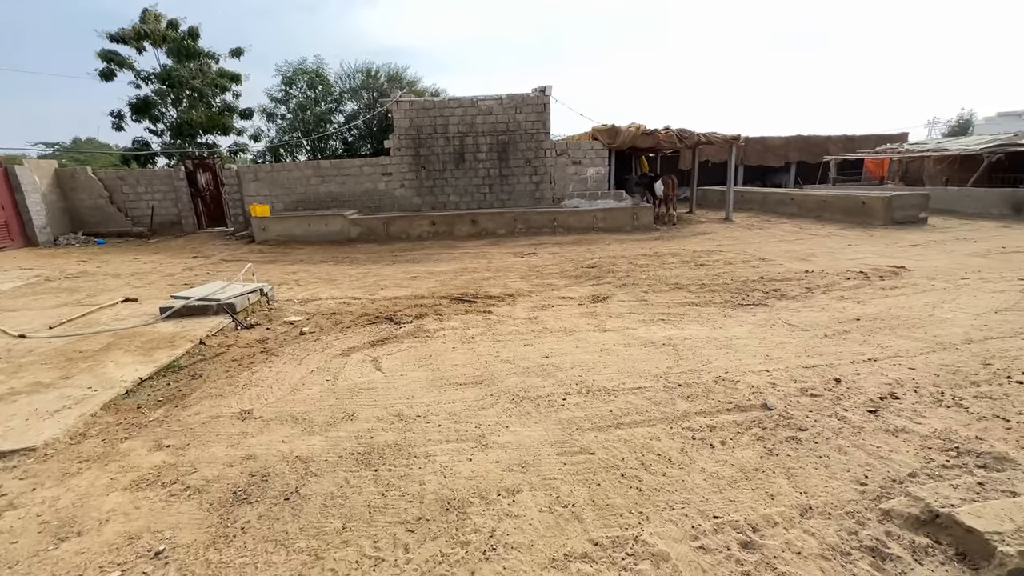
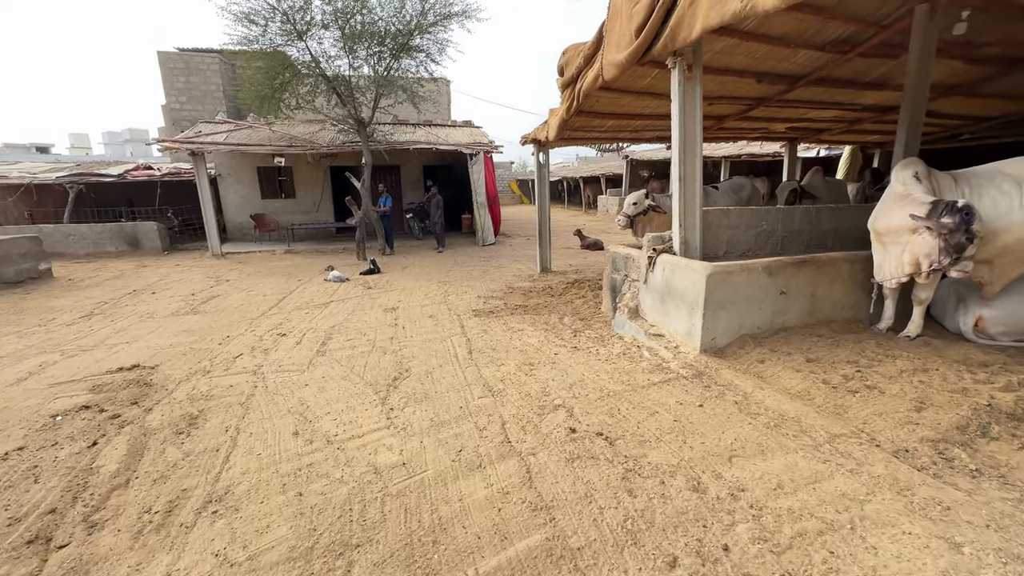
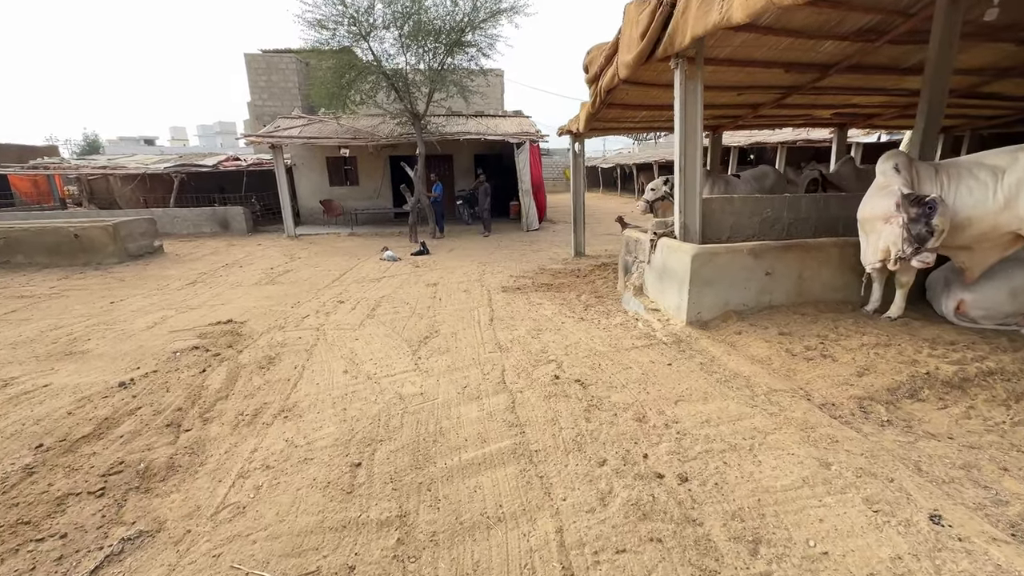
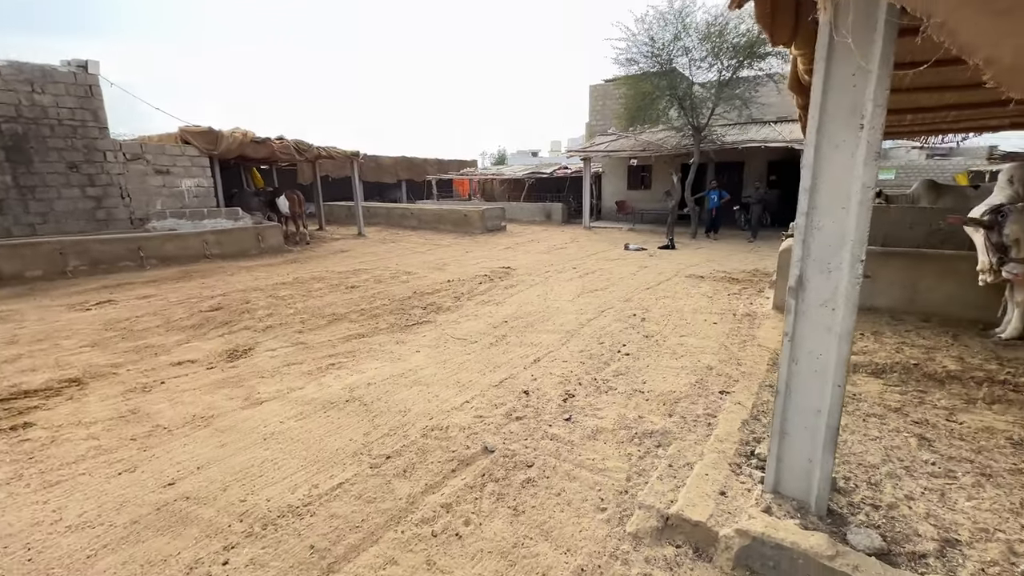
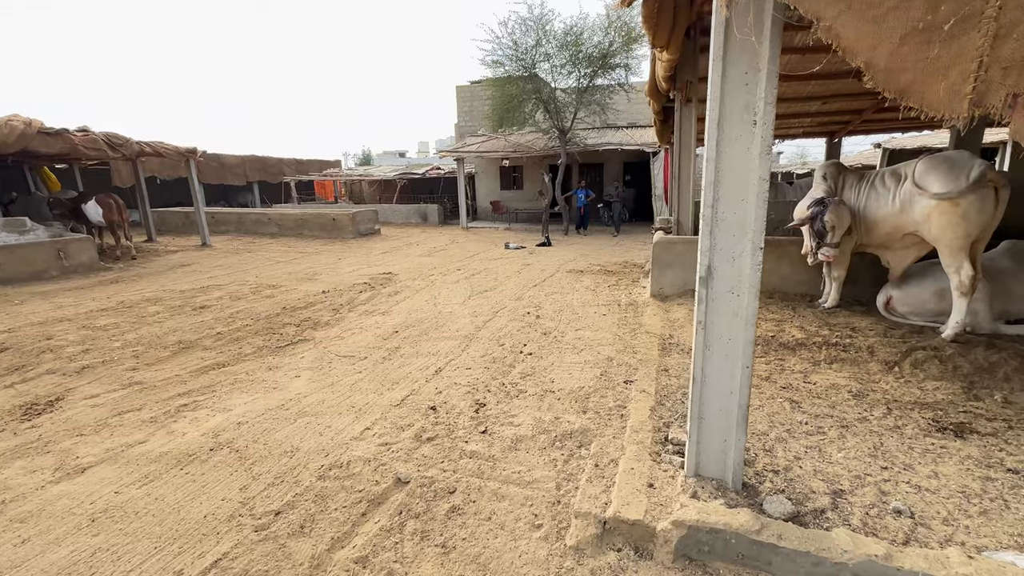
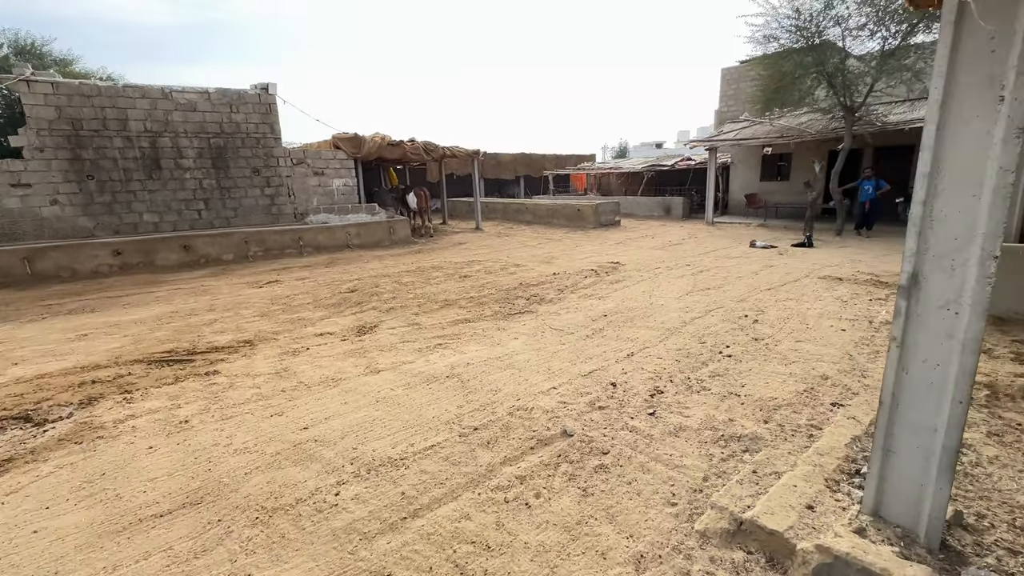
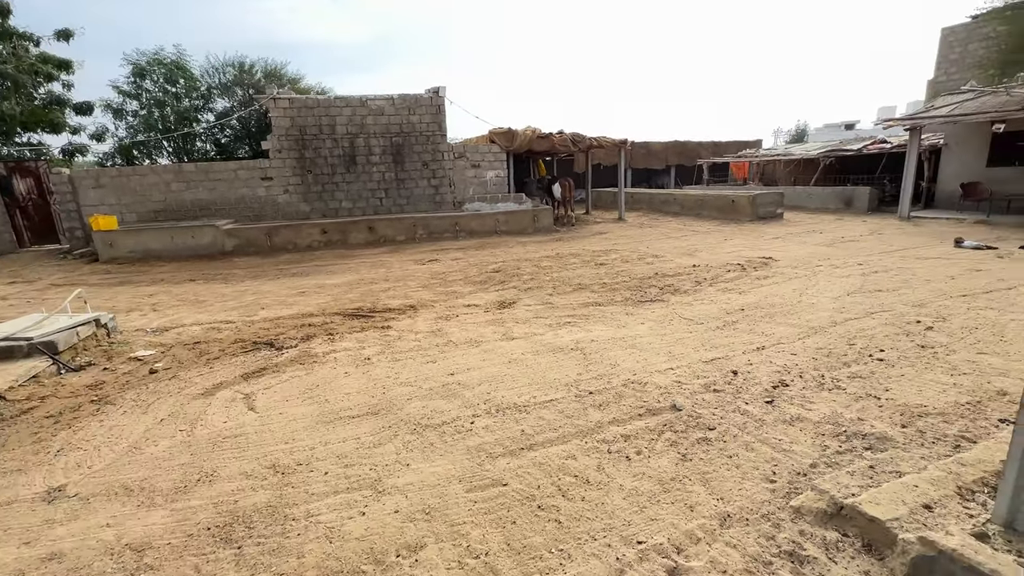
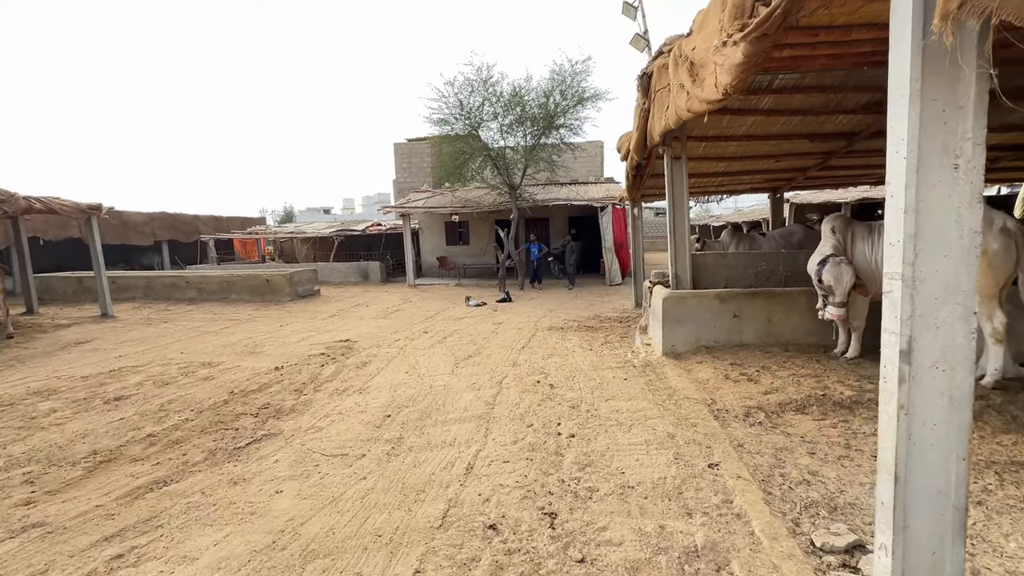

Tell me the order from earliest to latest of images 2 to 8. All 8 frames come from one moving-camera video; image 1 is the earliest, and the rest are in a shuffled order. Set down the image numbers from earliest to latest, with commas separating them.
7, 6, 4, 5, 8, 3, 2
